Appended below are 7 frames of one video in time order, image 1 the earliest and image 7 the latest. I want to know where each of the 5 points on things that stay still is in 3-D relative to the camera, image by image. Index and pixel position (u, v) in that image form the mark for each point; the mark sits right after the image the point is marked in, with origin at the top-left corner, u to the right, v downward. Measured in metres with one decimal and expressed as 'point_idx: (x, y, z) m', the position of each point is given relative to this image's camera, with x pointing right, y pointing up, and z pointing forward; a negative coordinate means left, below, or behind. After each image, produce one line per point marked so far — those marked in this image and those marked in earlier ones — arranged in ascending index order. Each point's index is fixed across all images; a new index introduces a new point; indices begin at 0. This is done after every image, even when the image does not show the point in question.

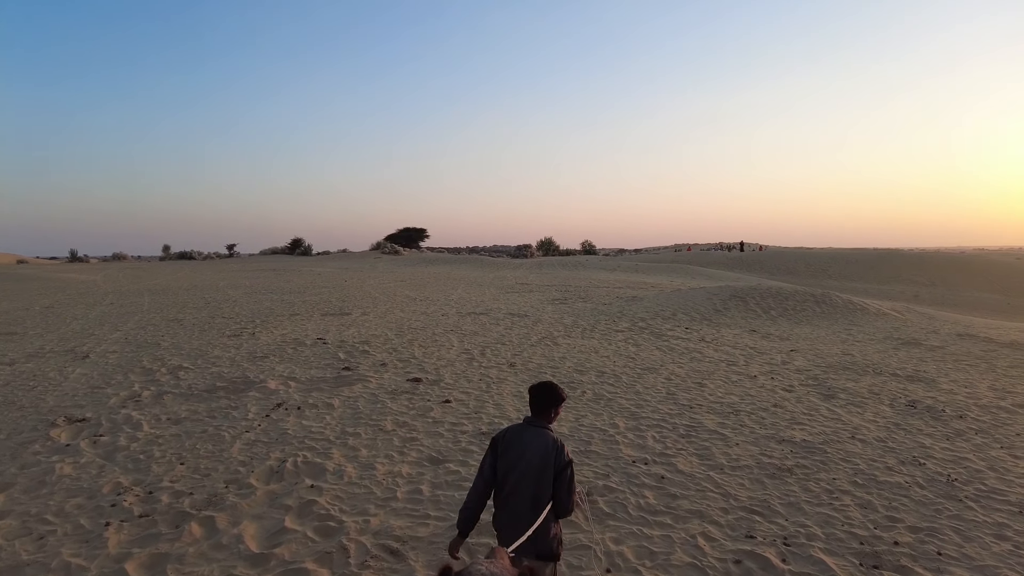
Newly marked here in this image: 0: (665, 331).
0: (+3.6, -1.0, +15.3) m
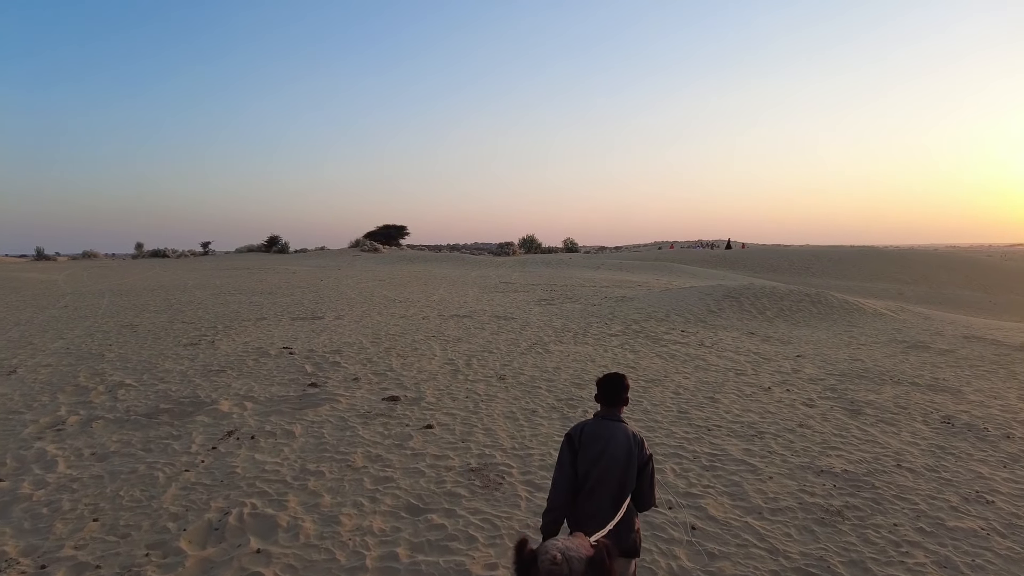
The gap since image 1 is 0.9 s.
0: (+3.3, -1.0, +14.4) m
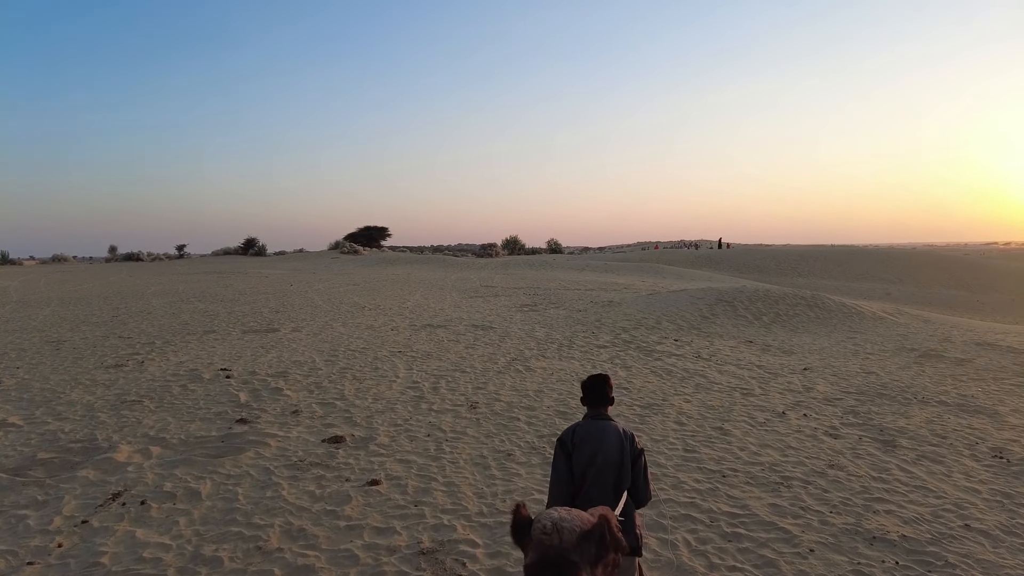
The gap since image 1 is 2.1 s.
0: (+2.8, -1.1, +13.1) m
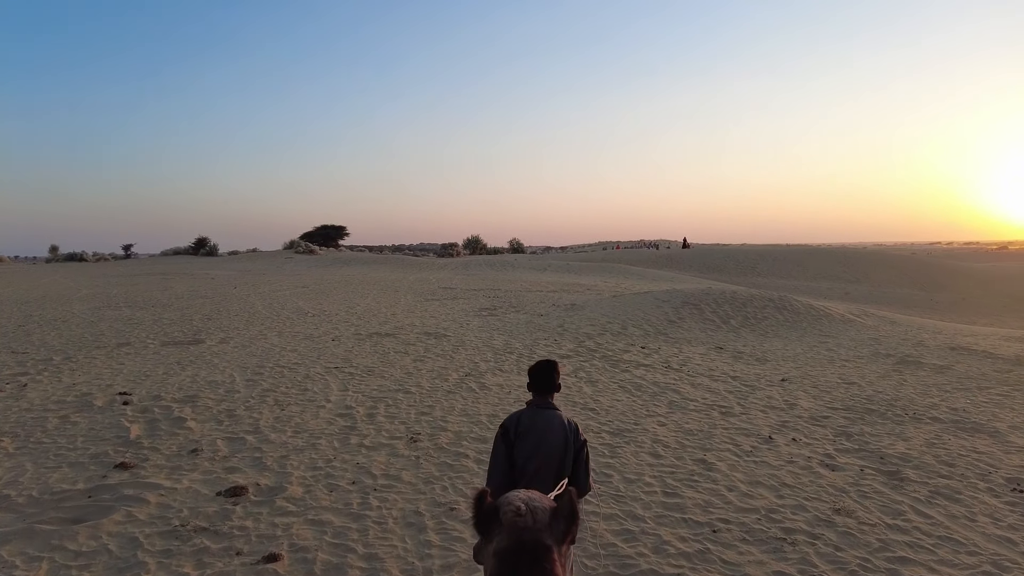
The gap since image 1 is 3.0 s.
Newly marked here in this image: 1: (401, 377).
0: (+2.0, -1.2, +12.1) m
1: (-1.5, -1.2, +9.0) m
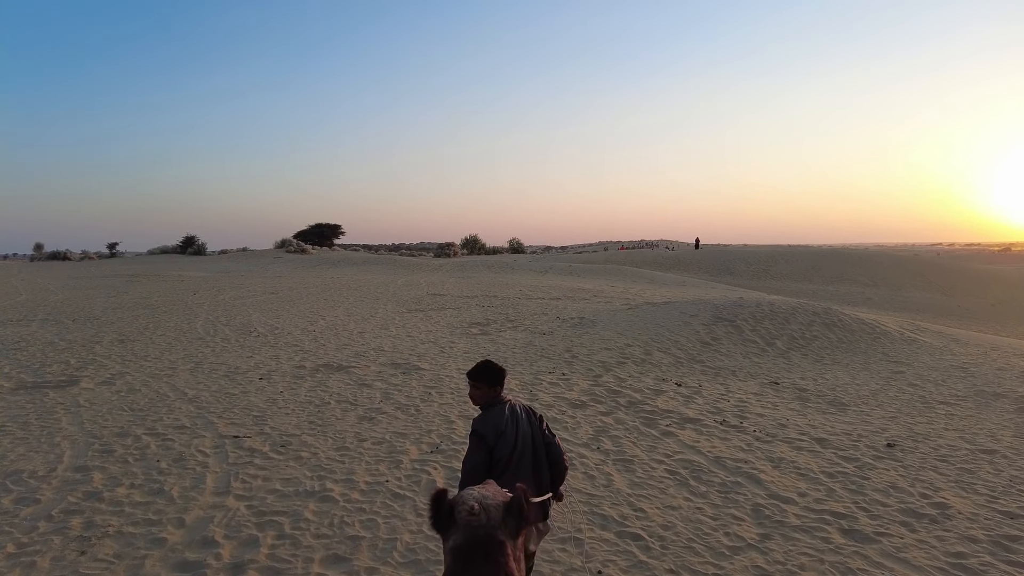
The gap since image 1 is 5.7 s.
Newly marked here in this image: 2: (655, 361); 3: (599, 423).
0: (+1.9, -1.5, +8.9) m
1: (-1.6, -1.5, +5.8) m
2: (+2.5, -1.3, +11.5) m
3: (+1.0, -1.5, +7.5) m
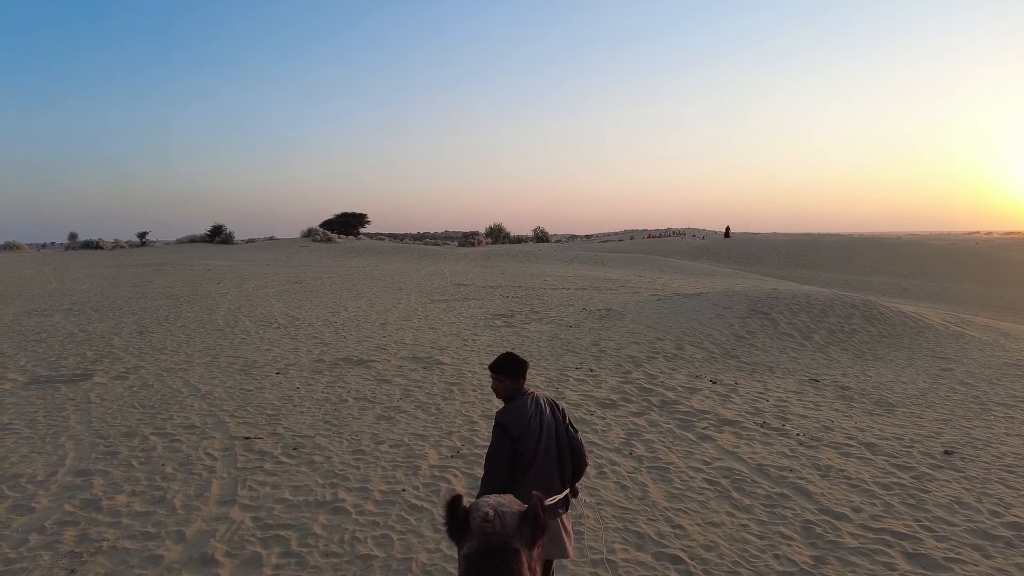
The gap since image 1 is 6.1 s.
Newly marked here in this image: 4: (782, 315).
0: (+2.2, -1.4, +8.4) m
1: (-1.4, -1.4, +5.4) m
2: (+2.9, -1.1, +11.0) m
3: (+1.3, -1.5, +7.0) m
4: (+6.0, -0.6, +14.6) m
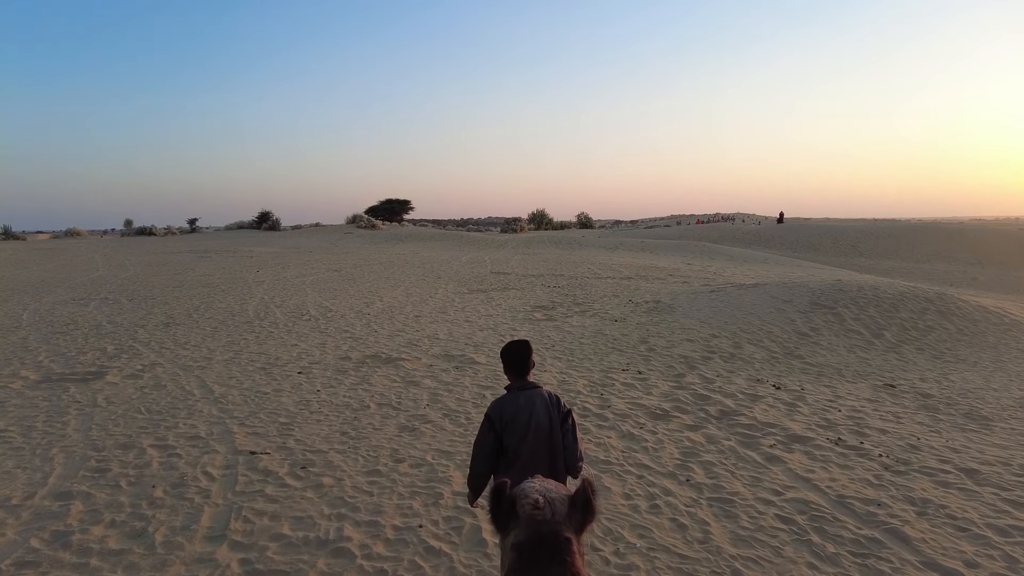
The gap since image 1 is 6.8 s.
0: (+2.7, -1.4, +7.5) m
1: (-1.1, -1.4, +4.7) m
2: (+3.5, -1.0, +10.0) m
3: (+1.6, -1.4, +6.1) m
4: (+6.8, -0.5, +13.4) m
